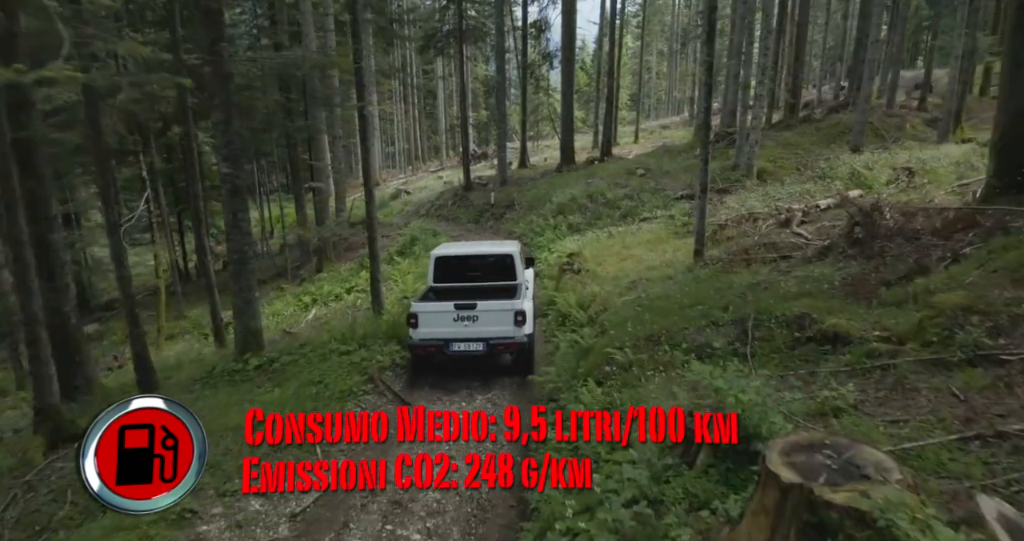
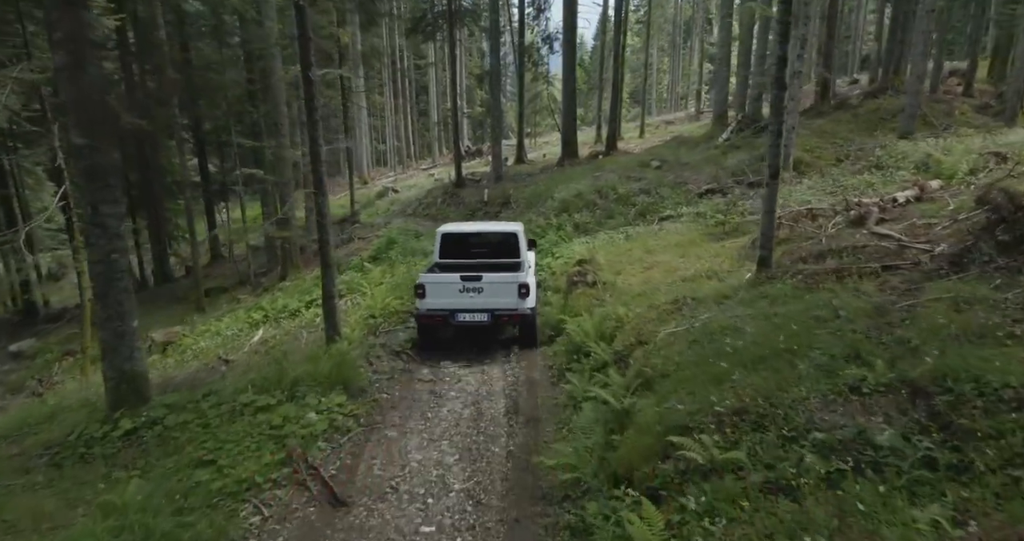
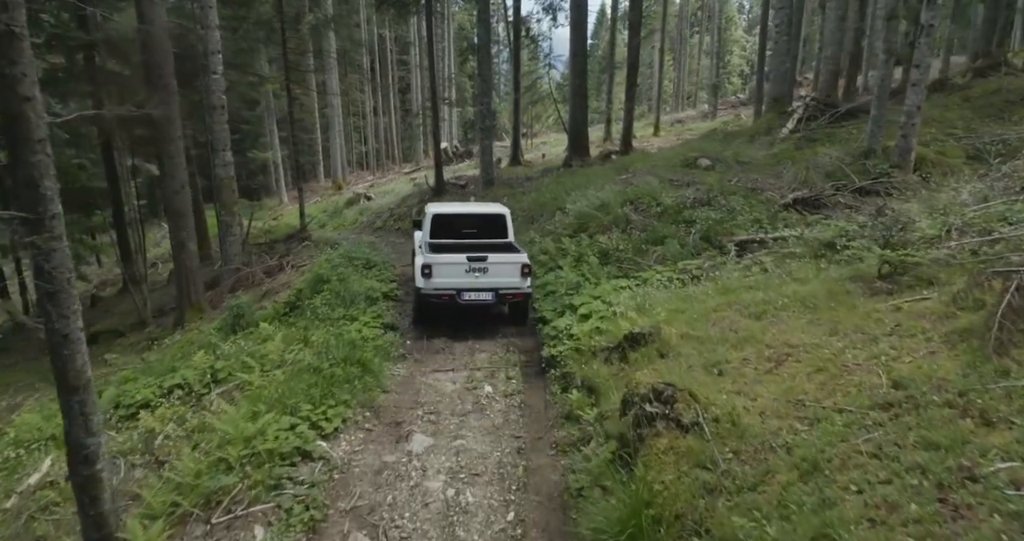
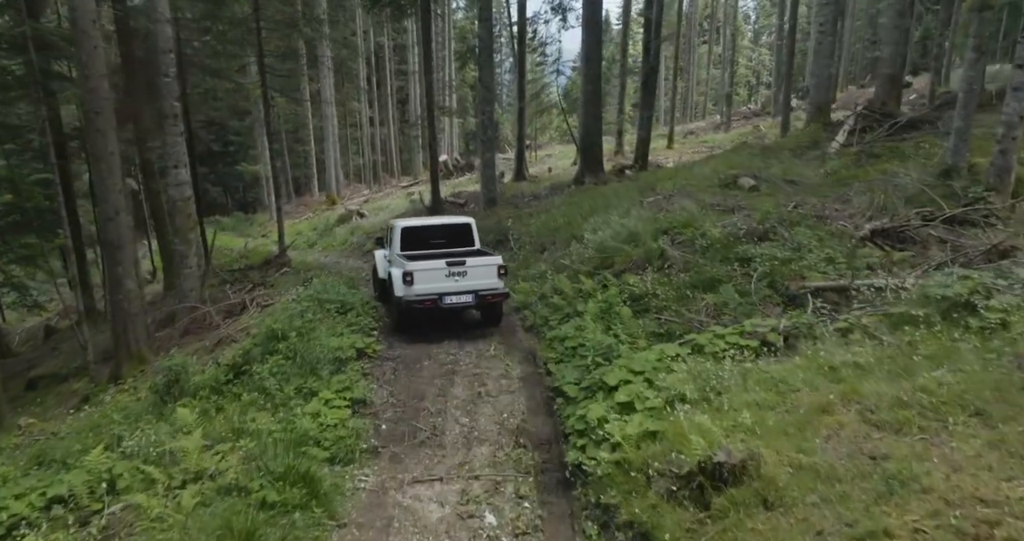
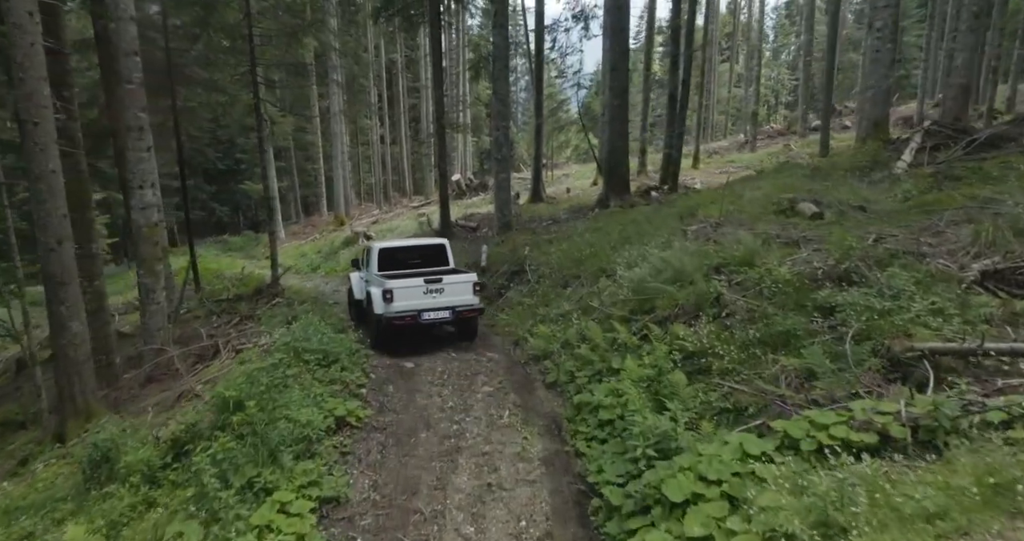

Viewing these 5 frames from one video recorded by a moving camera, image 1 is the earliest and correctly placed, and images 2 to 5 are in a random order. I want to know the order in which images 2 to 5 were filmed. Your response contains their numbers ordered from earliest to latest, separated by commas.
2, 3, 4, 5
